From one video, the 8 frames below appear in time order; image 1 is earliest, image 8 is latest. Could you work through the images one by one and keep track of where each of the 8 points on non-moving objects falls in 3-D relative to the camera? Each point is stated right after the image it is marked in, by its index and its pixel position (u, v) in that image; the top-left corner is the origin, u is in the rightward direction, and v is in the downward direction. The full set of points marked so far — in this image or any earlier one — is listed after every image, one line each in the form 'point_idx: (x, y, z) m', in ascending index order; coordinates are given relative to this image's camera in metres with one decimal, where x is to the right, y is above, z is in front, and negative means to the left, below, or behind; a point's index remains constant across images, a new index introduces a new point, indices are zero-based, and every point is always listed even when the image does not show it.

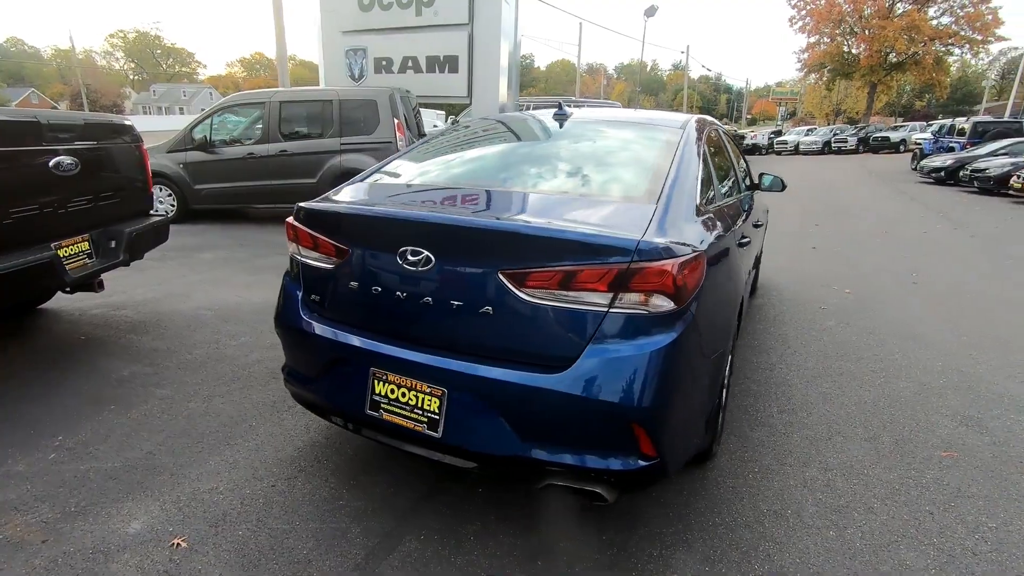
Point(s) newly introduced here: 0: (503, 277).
0: (0.0, 0.0, +1.9) m
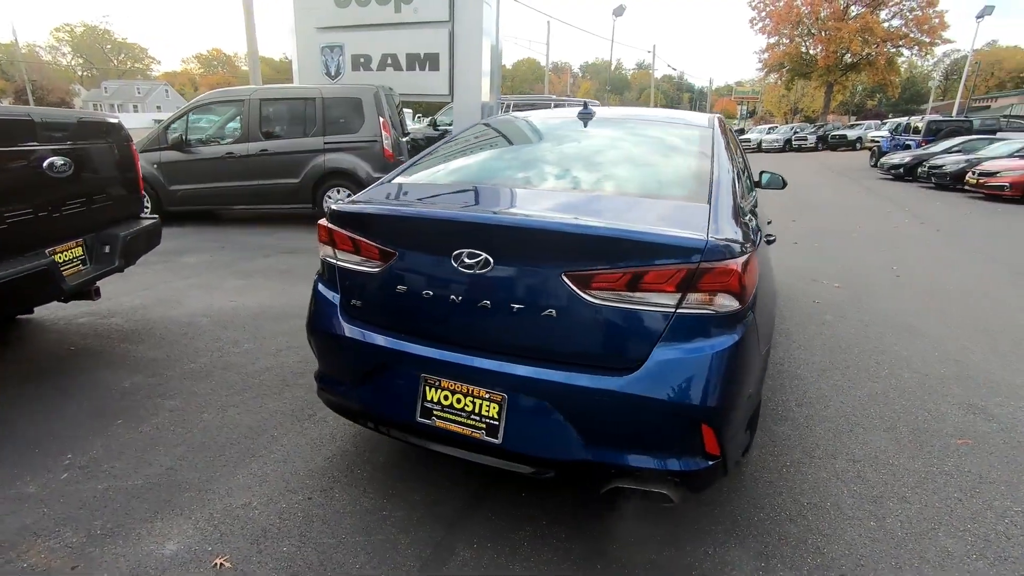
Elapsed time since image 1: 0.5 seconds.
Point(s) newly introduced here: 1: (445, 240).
0: (+0.3, 0.0, +1.9) m
1: (-0.2, +0.2, +2.0) m
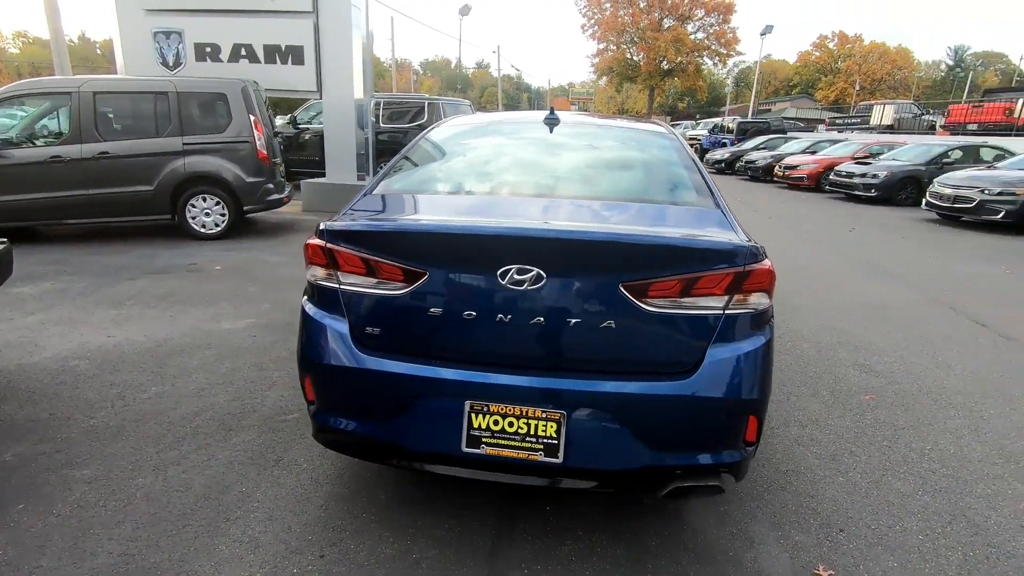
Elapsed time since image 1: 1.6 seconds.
0: (+0.4, 0.0, +1.9) m
1: (0.0, +0.1, +1.9) m
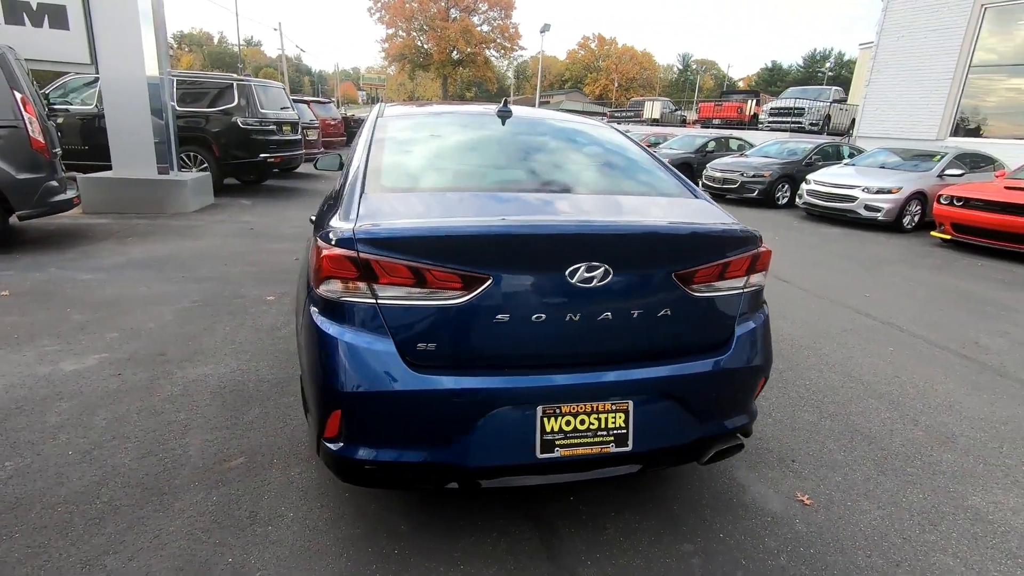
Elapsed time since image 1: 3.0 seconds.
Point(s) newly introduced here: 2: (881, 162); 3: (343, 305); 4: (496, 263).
0: (+0.6, 0.0, +2.0) m
1: (+0.2, +0.1, +1.9) m
2: (+8.4, +2.9, +12.3) m
3: (-0.6, -0.1, +1.9) m
4: (0.0, +0.1, +1.8) m
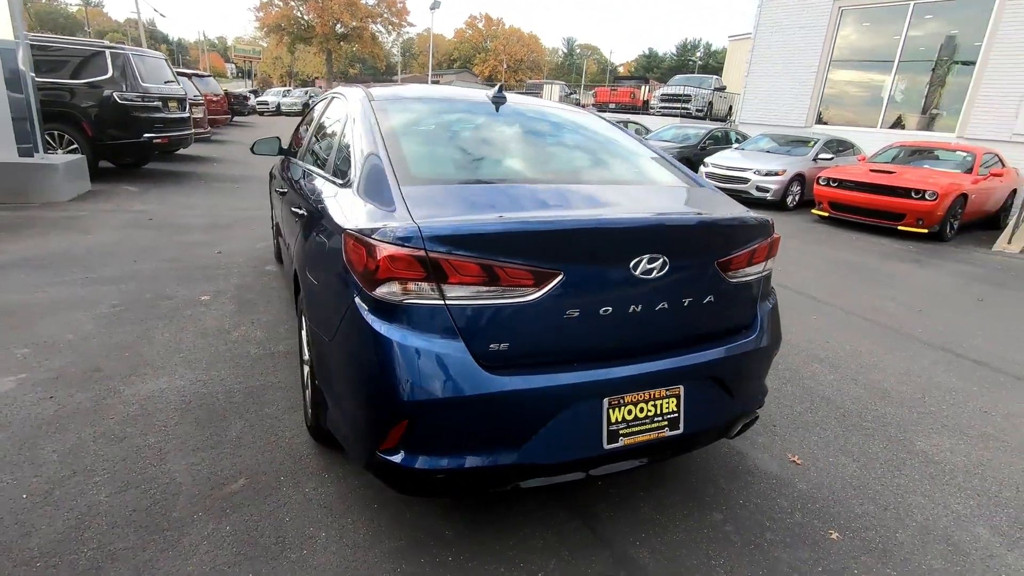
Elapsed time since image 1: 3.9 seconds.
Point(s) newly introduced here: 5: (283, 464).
0: (+0.8, +0.1, +2.1) m
1: (+0.4, +0.1, +1.9) m
2: (+6.3, +3.5, +13.5) m
3: (-0.3, -0.1, +1.7) m
4: (+0.2, +0.1, +1.8) m
5: (-1.1, -0.8, +2.5) m
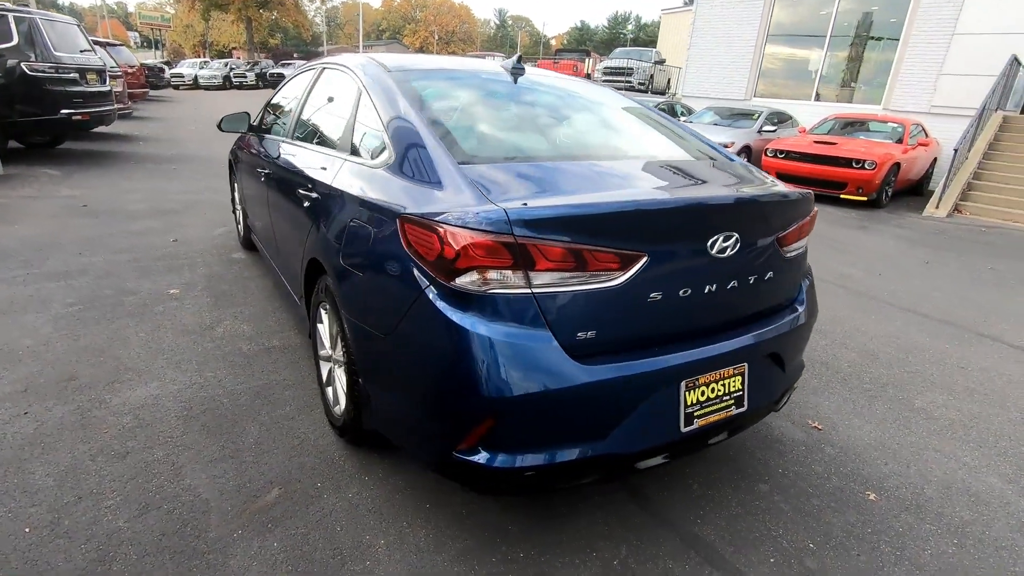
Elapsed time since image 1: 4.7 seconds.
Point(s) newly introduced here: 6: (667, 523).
0: (+1.0, +0.2, +2.1) m
1: (+0.6, +0.2, +1.8) m
2: (+5.1, +4.3, +13.9) m
3: (-0.1, 0.0, +1.6) m
4: (+0.4, +0.2, +1.7) m
5: (-0.8, -0.8, +2.3) m
6: (+0.6, -0.9, +2.2) m
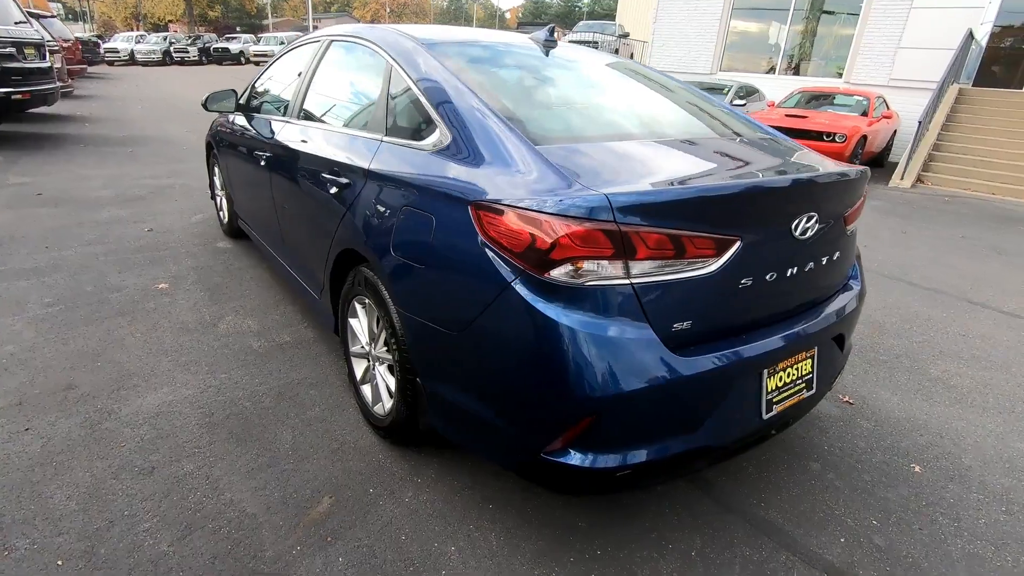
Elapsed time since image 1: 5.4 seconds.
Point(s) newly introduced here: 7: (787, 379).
0: (+1.2, +0.3, +2.1) m
1: (+0.9, +0.3, +1.7) m
2: (+4.4, +5.0, +13.9) m
3: (+0.2, 0.0, +1.5) m
4: (+0.7, +0.2, +1.6) m
5: (-0.6, -0.7, +2.2) m
6: (+0.9, -0.9, +2.1) m
7: (+0.9, -0.3, +1.9) m
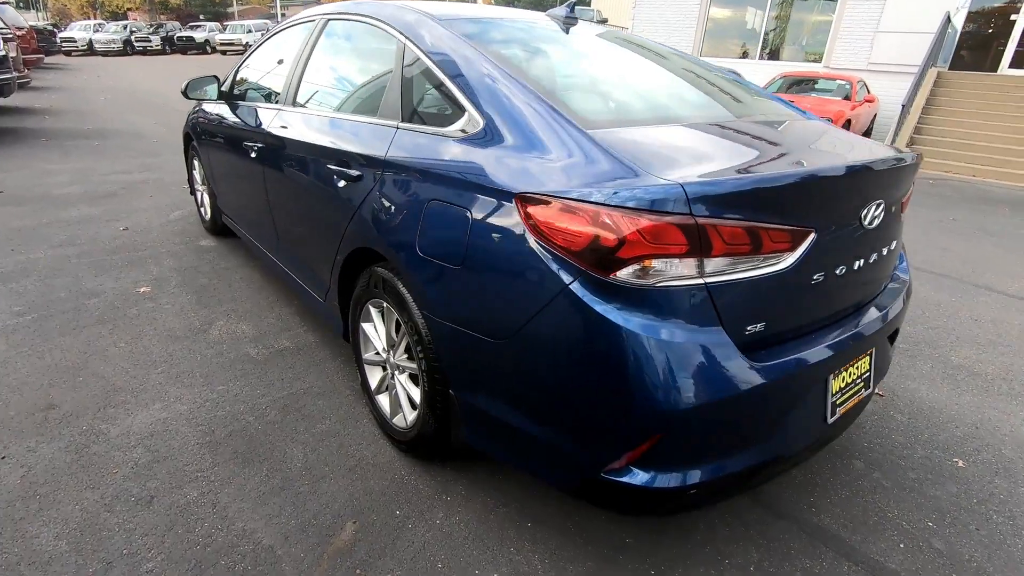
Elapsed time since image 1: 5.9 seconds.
0: (+1.4, +0.3, +1.9) m
1: (+1.0, +0.3, +1.6) m
2: (+3.9, +5.3, +13.8) m
3: (+0.3, 0.0, +1.3) m
4: (+0.8, +0.2, +1.5) m
5: (-0.5, -0.8, +2.0) m
6: (+1.0, -0.8, +2.0) m
7: (+1.1, -0.3, +1.8) m
